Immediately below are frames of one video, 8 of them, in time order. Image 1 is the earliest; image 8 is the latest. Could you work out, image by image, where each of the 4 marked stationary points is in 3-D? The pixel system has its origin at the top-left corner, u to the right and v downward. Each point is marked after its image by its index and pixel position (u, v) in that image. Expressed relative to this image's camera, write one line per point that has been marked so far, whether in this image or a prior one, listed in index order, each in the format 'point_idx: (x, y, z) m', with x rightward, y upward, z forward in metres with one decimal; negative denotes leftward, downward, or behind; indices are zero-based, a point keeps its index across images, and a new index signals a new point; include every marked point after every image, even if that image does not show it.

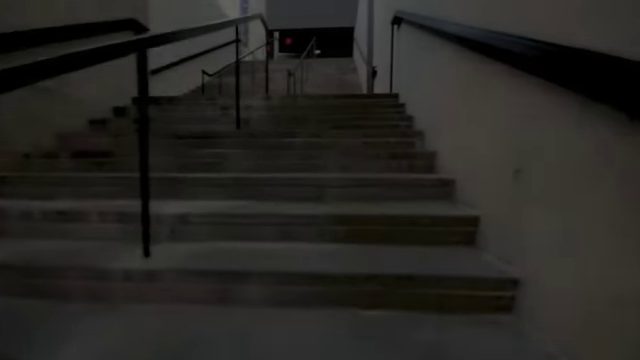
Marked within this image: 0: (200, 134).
0: (-1.4, +0.5, +3.4) m
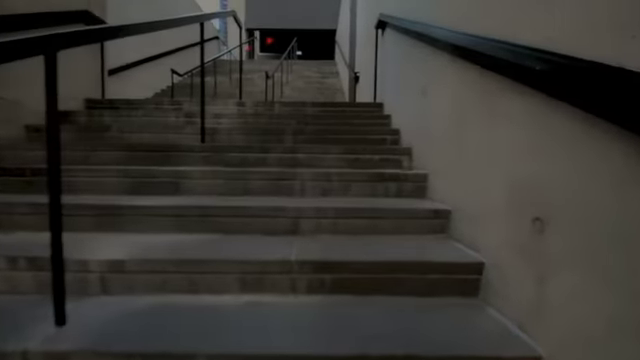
0: (-1.7, +0.3, +3.0) m
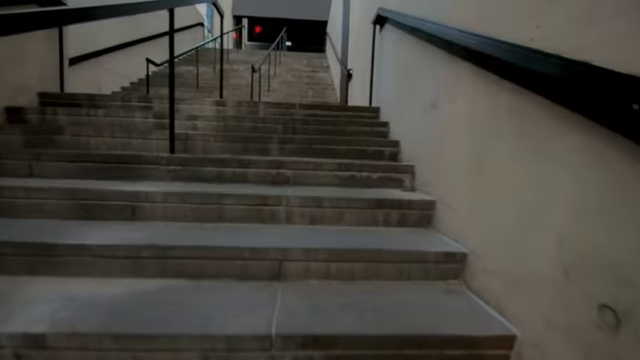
0: (-1.8, +0.2, +2.5) m
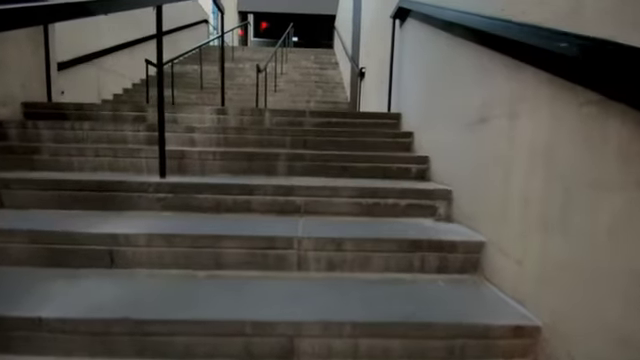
0: (-1.6, 0.0, +2.1) m
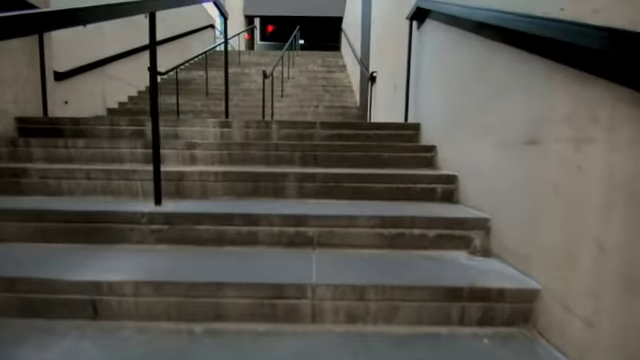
0: (-1.5, -0.2, +1.9) m
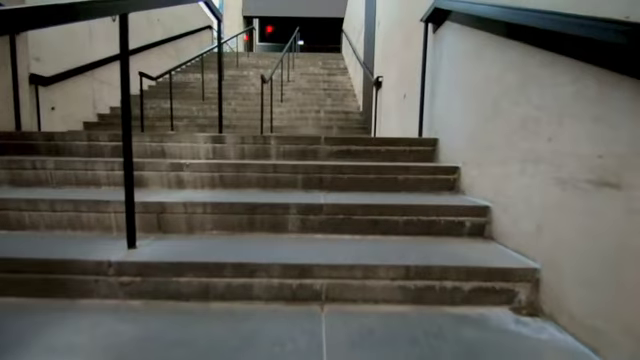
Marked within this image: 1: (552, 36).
0: (-1.5, -0.4, +1.5) m
1: (+1.1, +0.7, +1.4) m
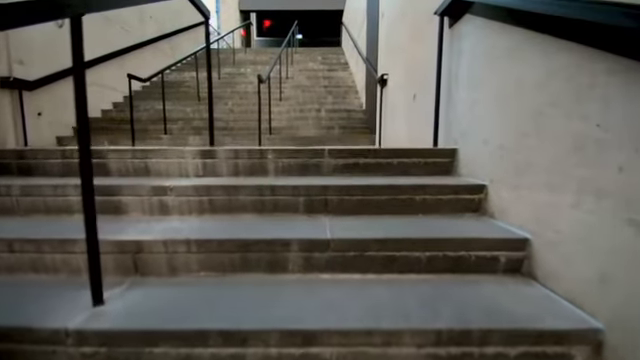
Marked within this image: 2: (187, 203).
0: (-1.5, -0.6, +1.2) m
1: (+1.2, +0.6, +1.1) m
2: (-0.9, -0.2, +2.0) m
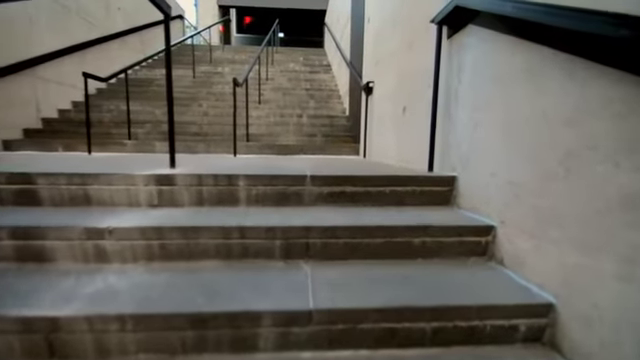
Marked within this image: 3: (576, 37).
0: (-1.5, -0.8, +0.8) m
1: (+1.1, +0.3, +0.8) m
2: (-1.0, -0.4, +1.6) m
3: (+1.1, +0.6, +1.3) m
